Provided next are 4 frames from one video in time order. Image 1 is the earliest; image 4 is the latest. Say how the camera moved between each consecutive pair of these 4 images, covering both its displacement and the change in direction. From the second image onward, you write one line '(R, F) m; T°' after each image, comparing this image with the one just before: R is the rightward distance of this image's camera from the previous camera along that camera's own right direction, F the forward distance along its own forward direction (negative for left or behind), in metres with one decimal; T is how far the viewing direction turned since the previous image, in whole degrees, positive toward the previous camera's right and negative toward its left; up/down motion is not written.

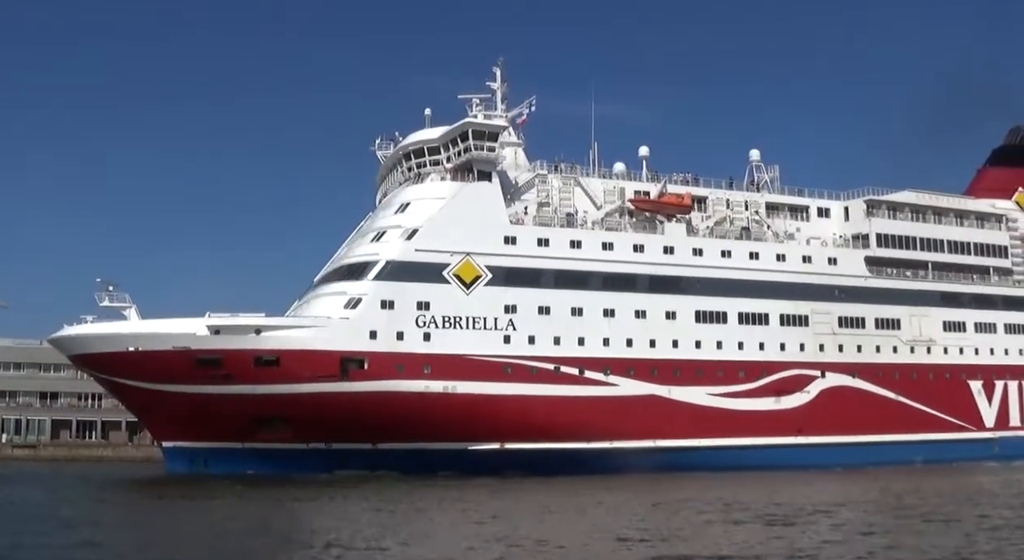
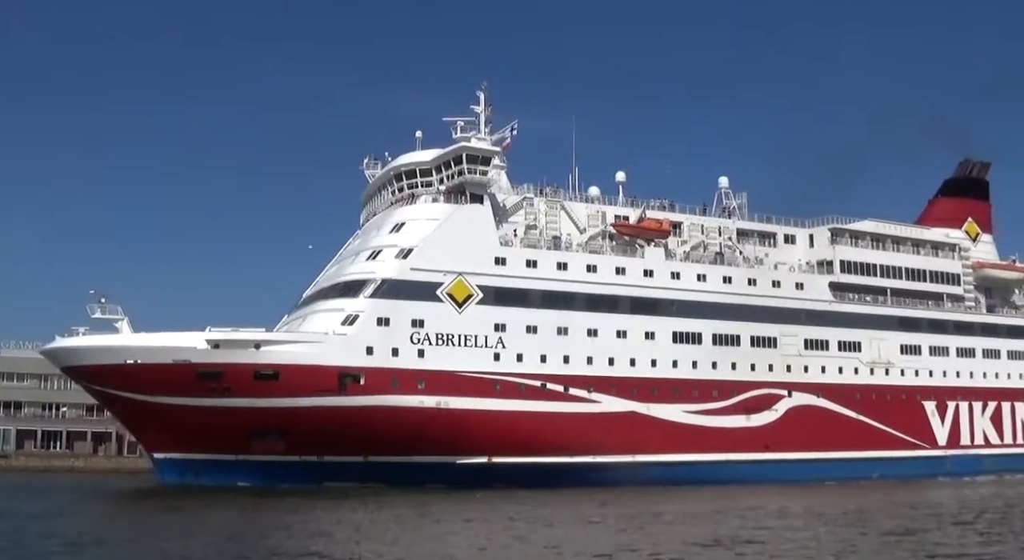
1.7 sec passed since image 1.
(-0.9, -0.6) m; +3°
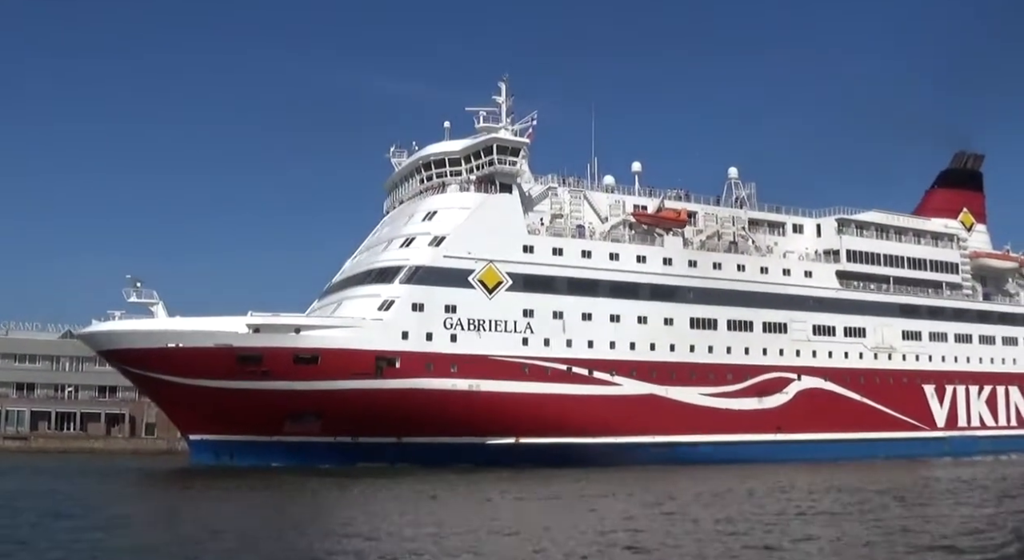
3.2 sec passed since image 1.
(-1.0, -0.5) m; +2°
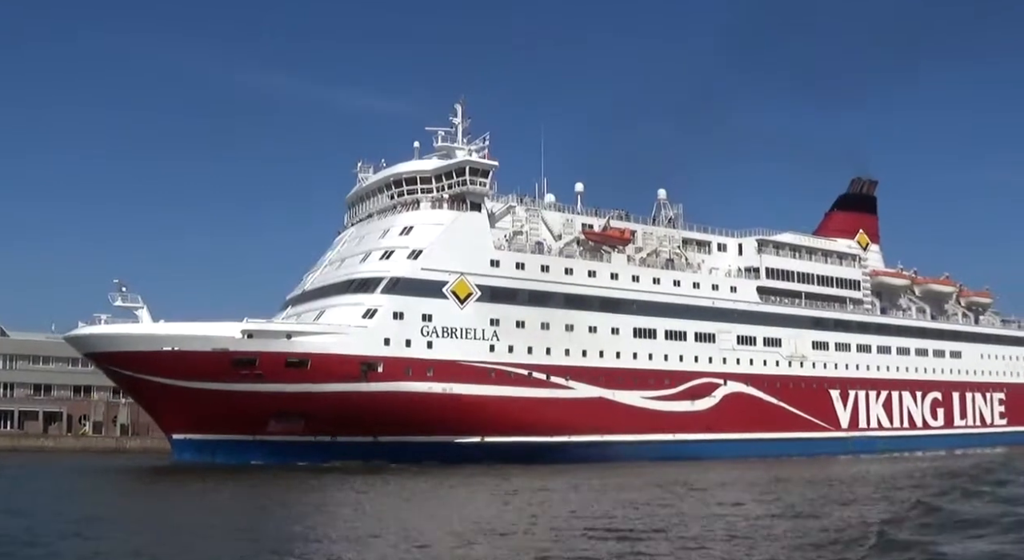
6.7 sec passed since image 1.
(-1.7, -1.5) m; +7°
